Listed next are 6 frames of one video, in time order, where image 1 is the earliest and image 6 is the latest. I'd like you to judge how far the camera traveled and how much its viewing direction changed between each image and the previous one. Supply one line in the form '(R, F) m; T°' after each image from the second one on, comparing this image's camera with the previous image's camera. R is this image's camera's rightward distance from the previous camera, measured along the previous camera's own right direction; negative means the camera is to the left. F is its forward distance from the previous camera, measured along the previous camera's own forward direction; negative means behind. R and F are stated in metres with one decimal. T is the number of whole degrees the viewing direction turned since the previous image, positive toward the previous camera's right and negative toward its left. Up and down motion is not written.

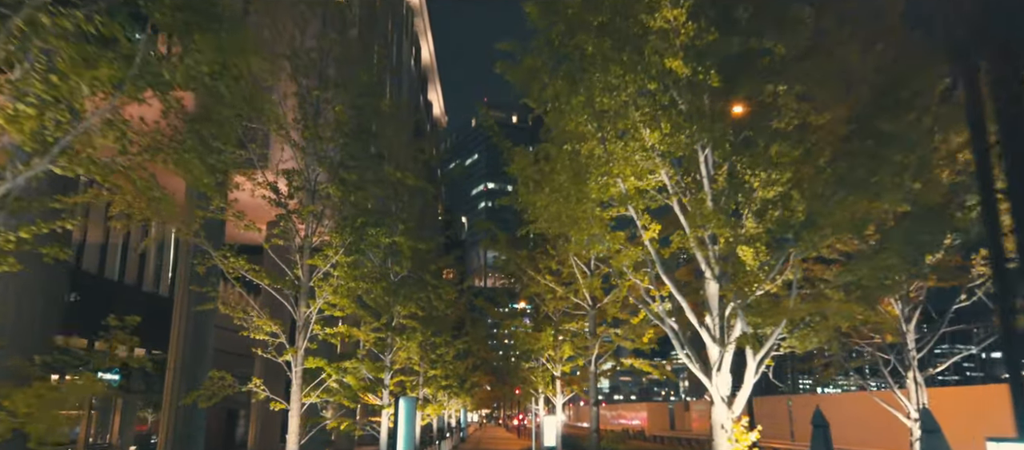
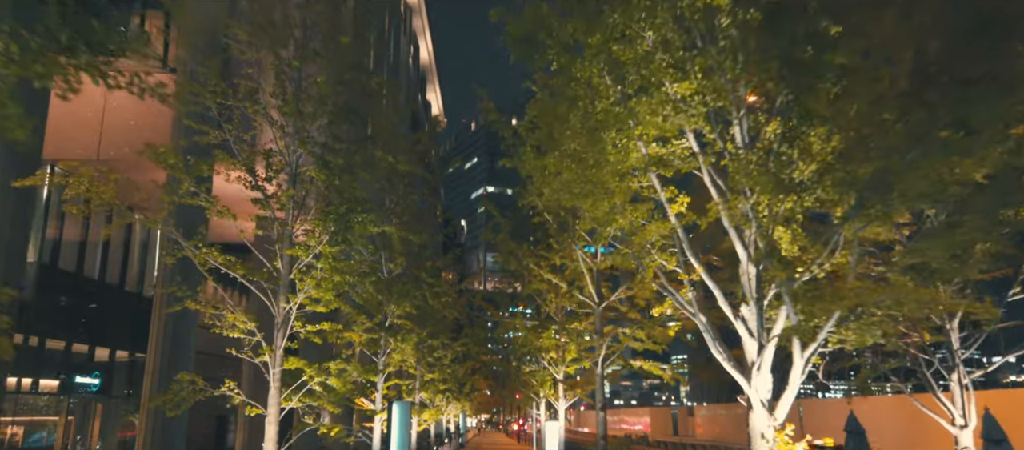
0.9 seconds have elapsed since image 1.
(0.0, +1.1) m; 0°
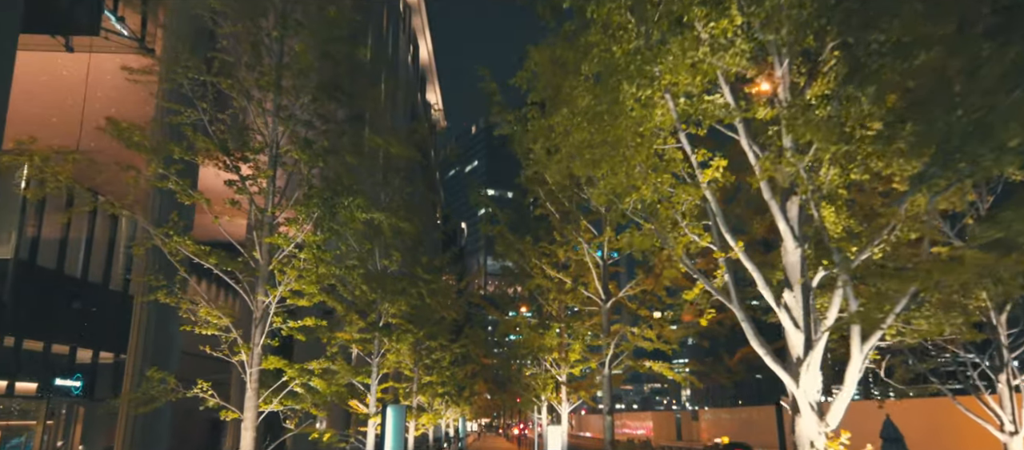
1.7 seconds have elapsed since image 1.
(0.0, +0.9) m; 0°
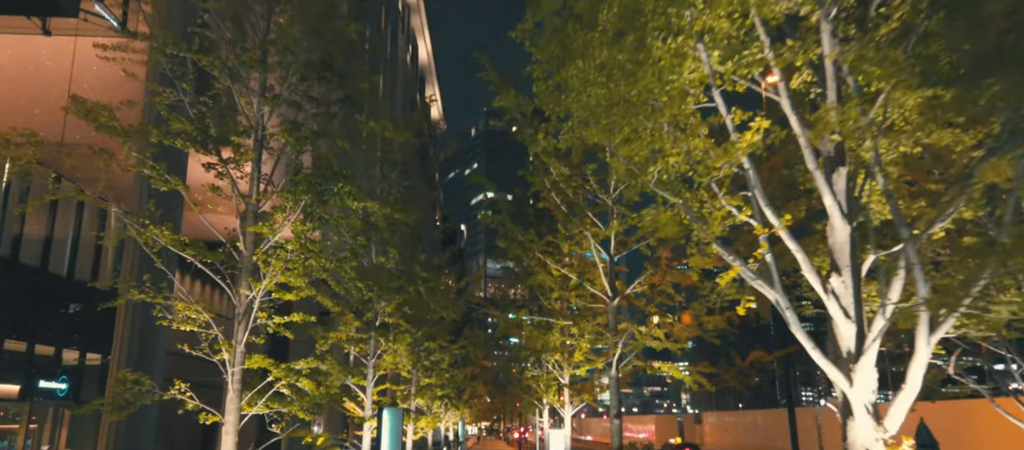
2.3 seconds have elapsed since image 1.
(0.0, +0.7) m; 0°
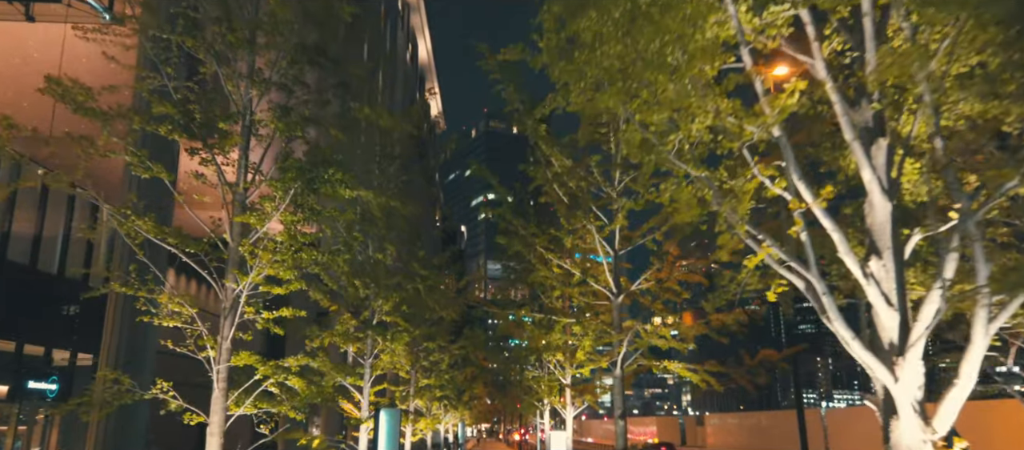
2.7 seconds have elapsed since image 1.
(0.0, +0.5) m; 0°
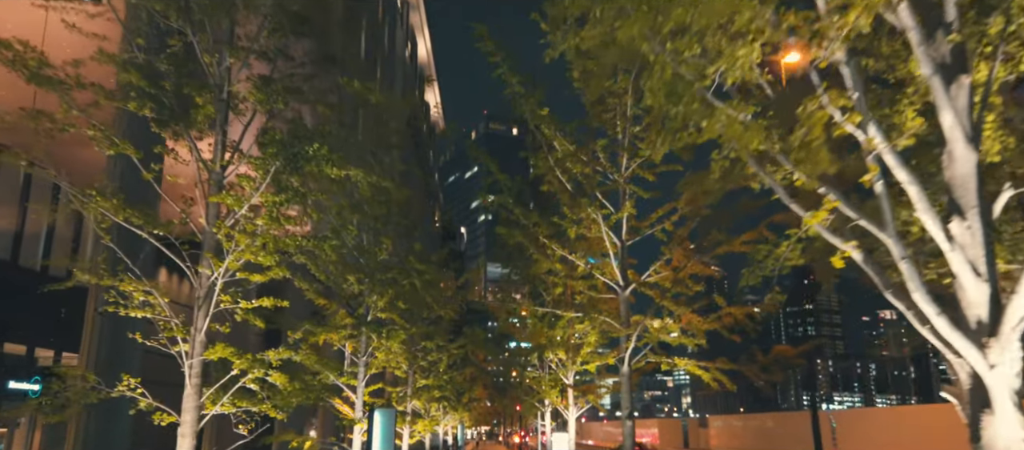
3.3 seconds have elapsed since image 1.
(0.0, +0.7) m; 0°
